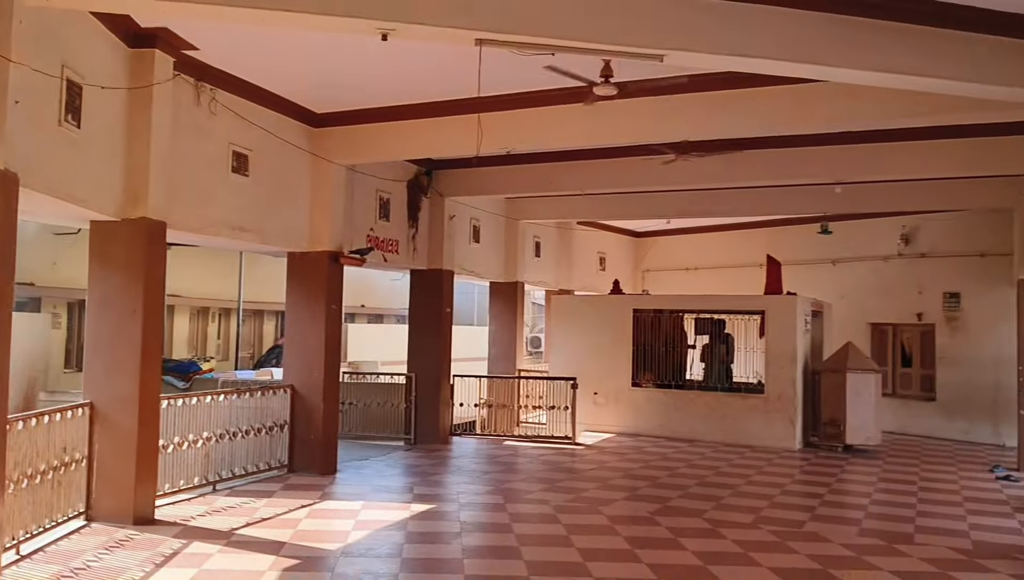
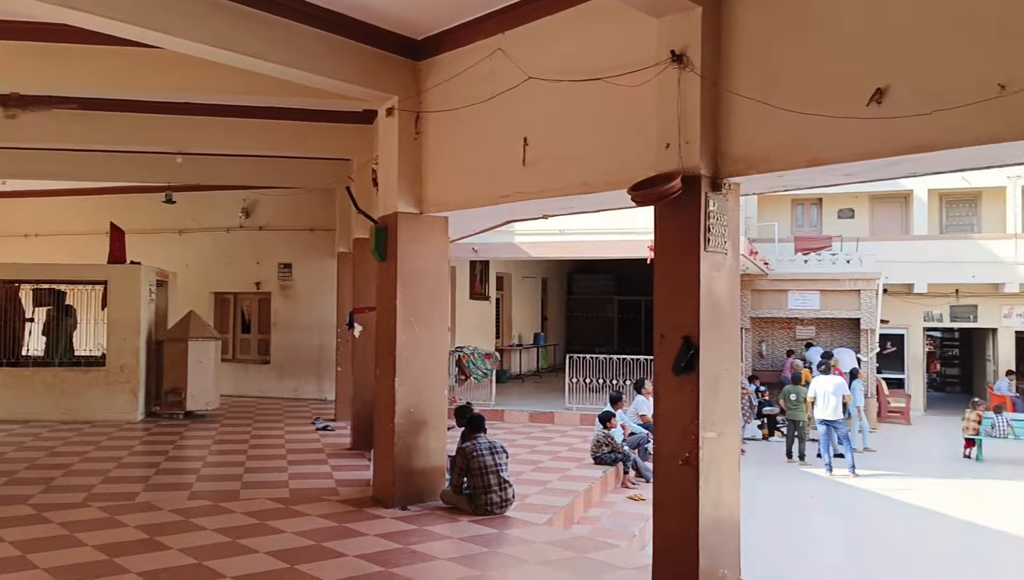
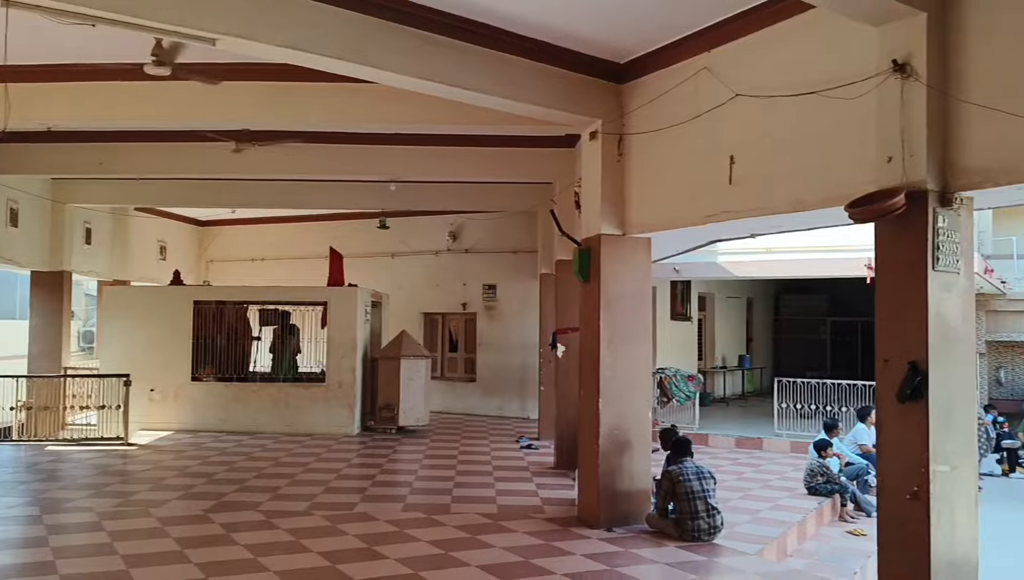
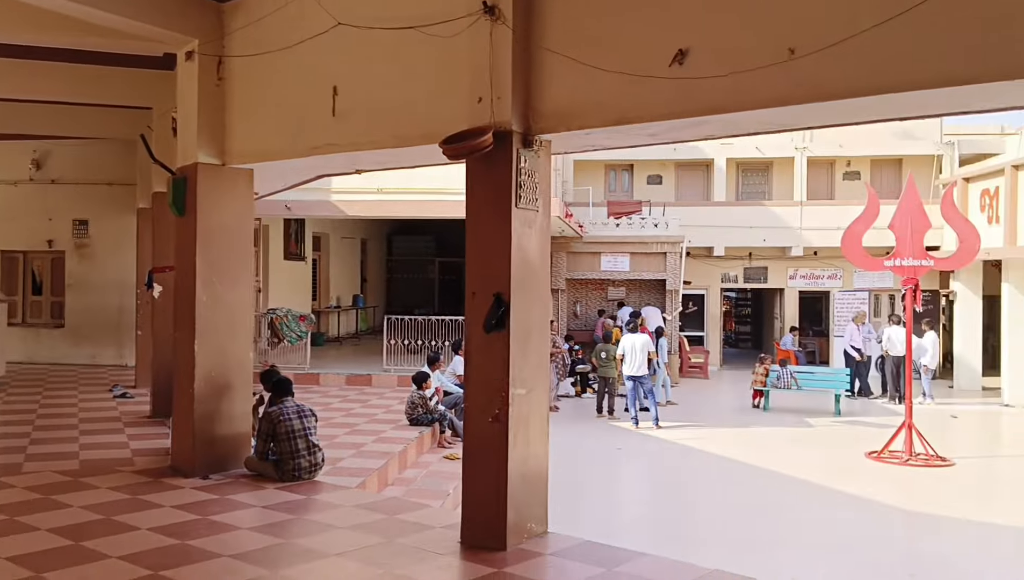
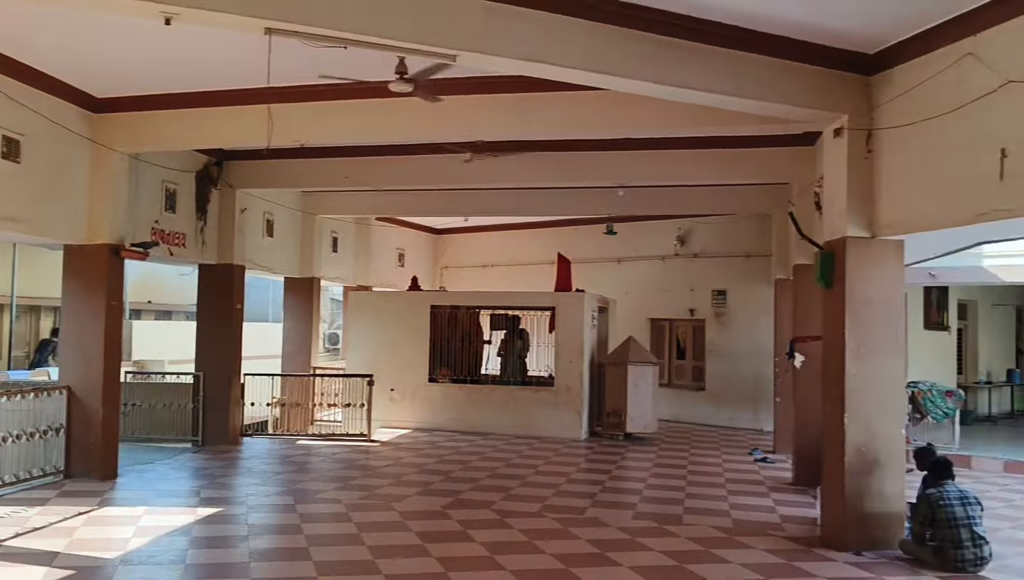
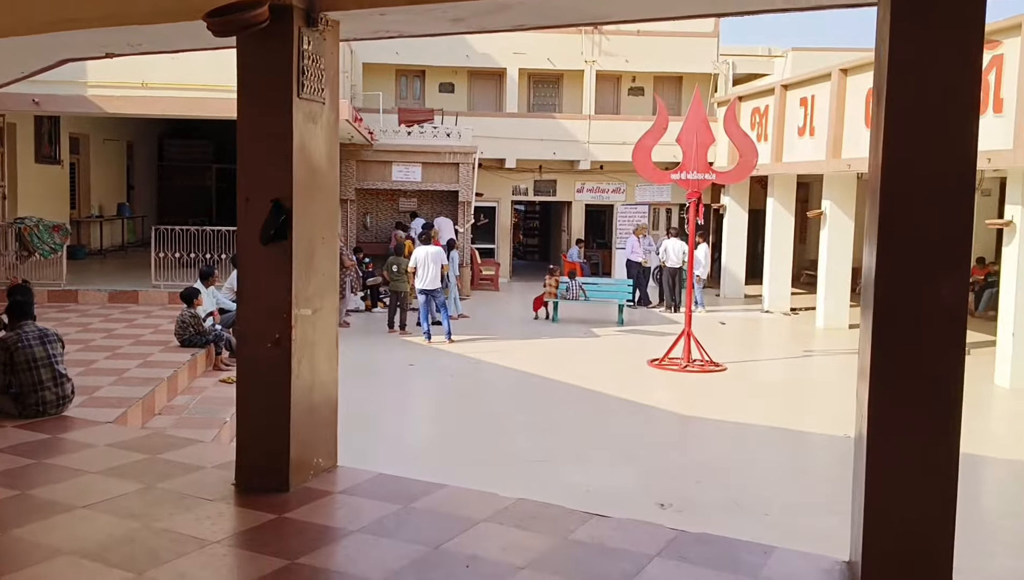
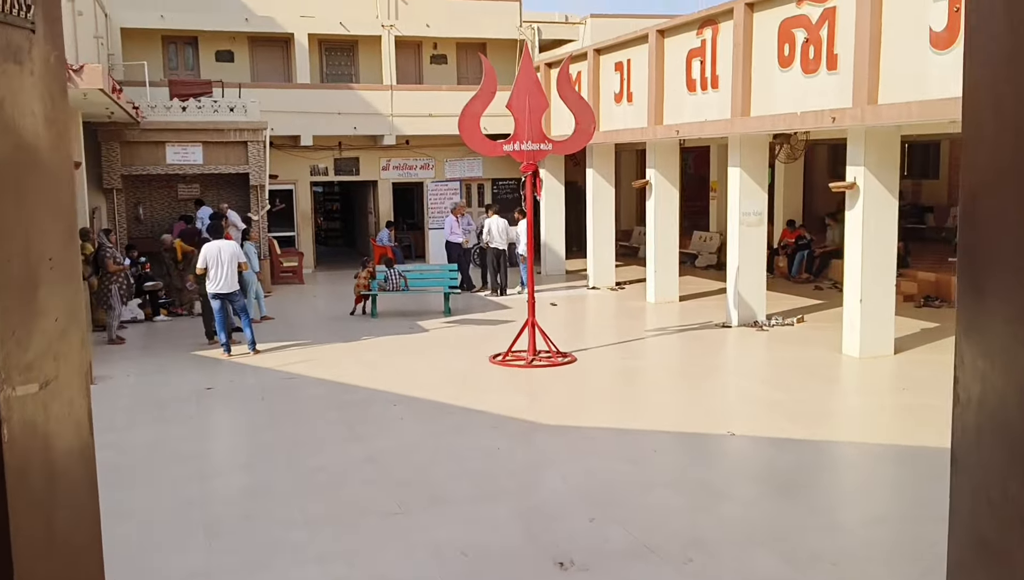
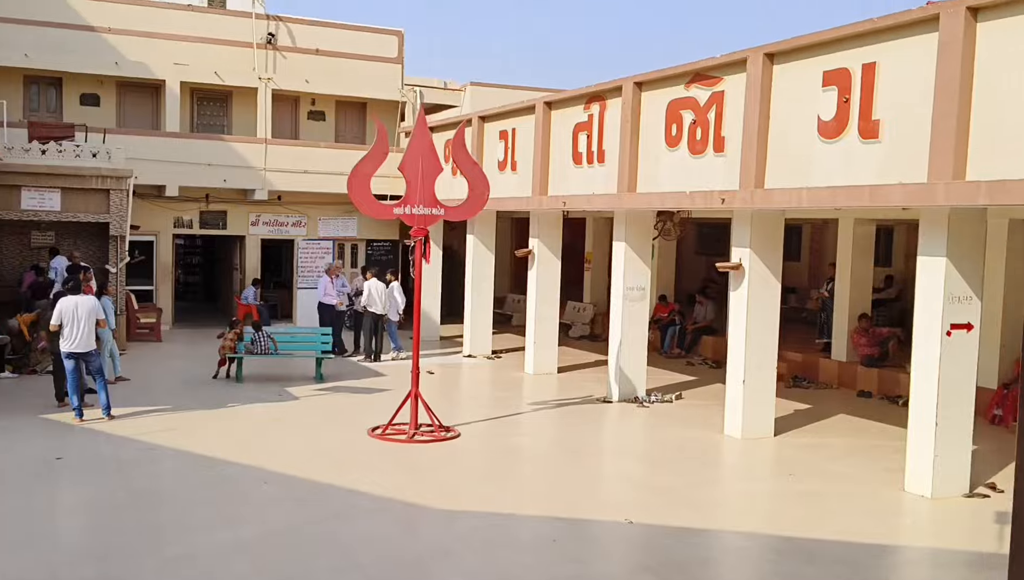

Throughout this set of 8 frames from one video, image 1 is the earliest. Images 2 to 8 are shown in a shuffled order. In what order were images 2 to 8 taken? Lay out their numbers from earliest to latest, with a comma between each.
5, 3, 2, 4, 6, 7, 8
